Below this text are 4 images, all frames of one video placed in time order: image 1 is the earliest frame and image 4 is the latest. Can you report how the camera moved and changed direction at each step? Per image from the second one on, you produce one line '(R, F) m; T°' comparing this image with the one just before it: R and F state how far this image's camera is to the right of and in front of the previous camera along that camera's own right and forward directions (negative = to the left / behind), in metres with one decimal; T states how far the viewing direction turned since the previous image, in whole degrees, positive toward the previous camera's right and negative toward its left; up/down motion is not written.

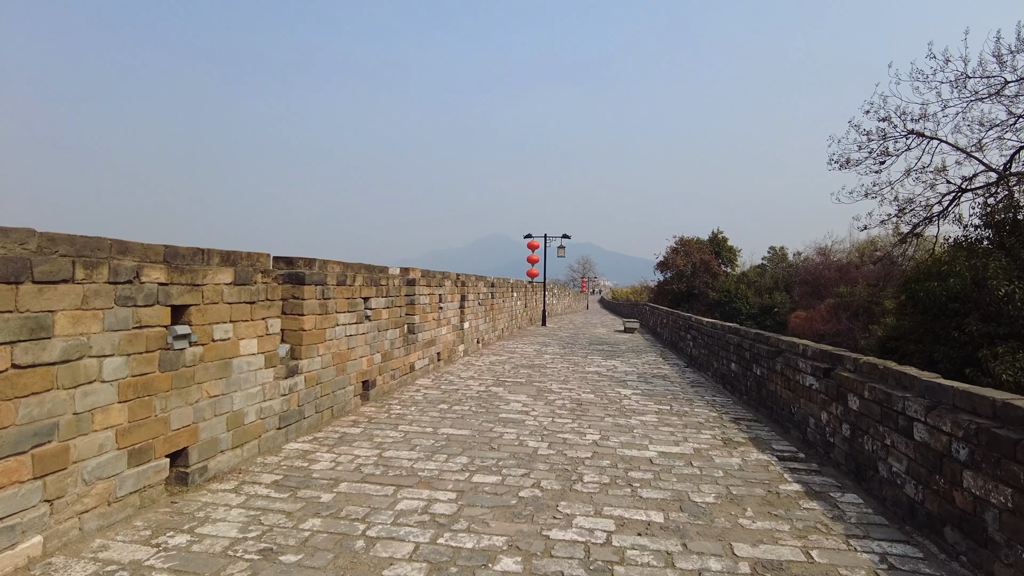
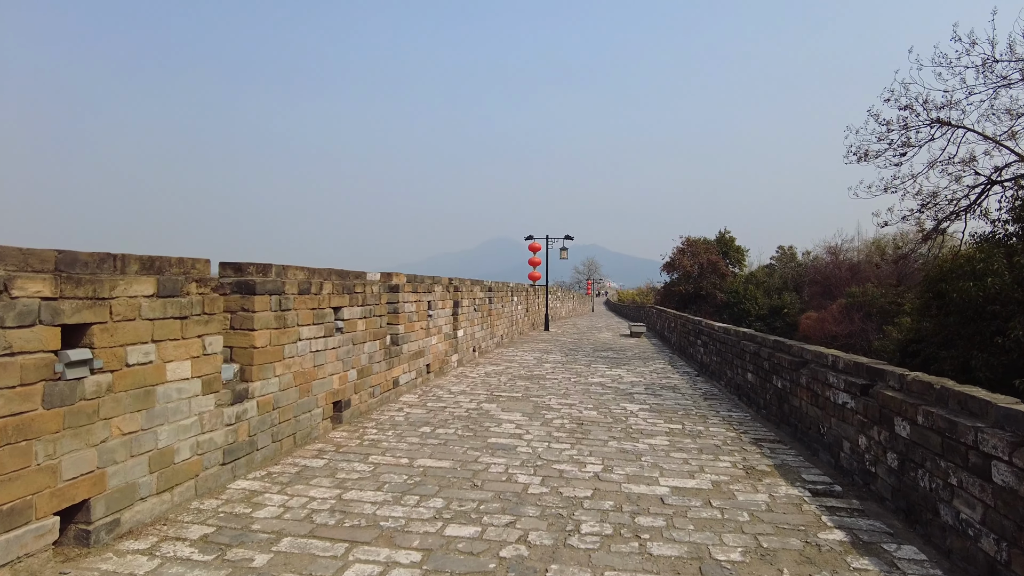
(+0.1, +0.6) m; -1°
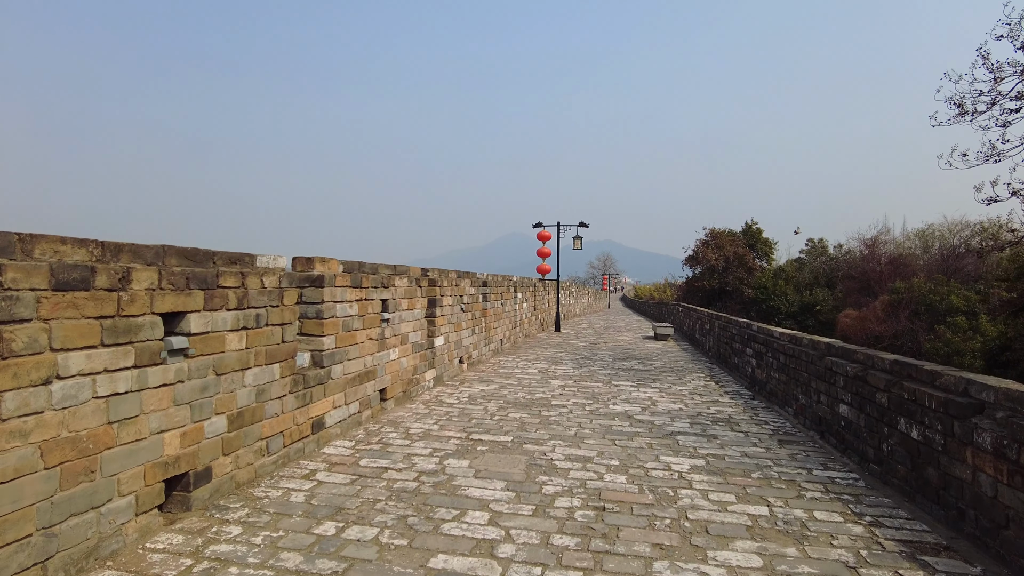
(+0.2, +2.2) m; -1°
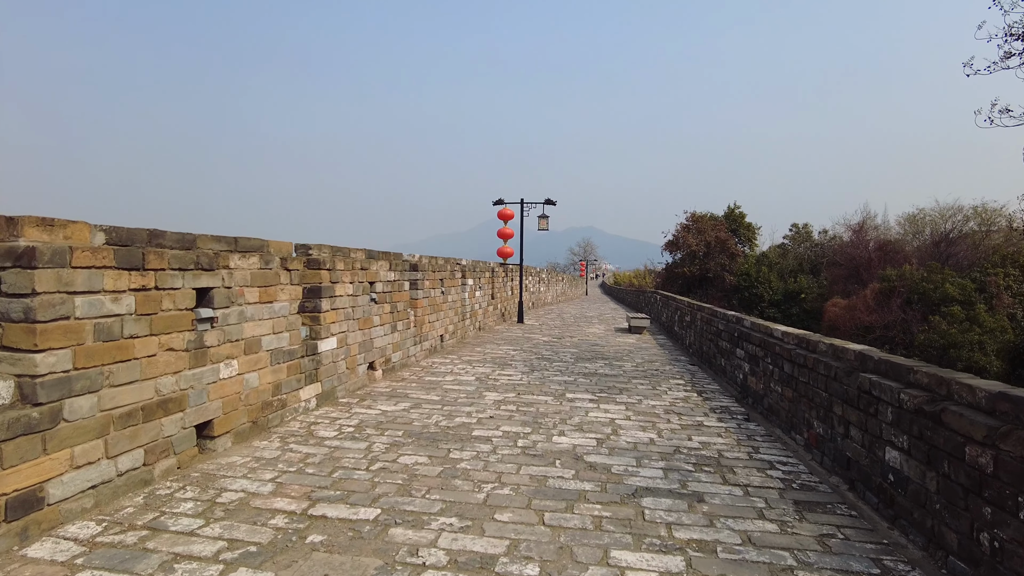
(+0.5, +1.7) m; +2°
